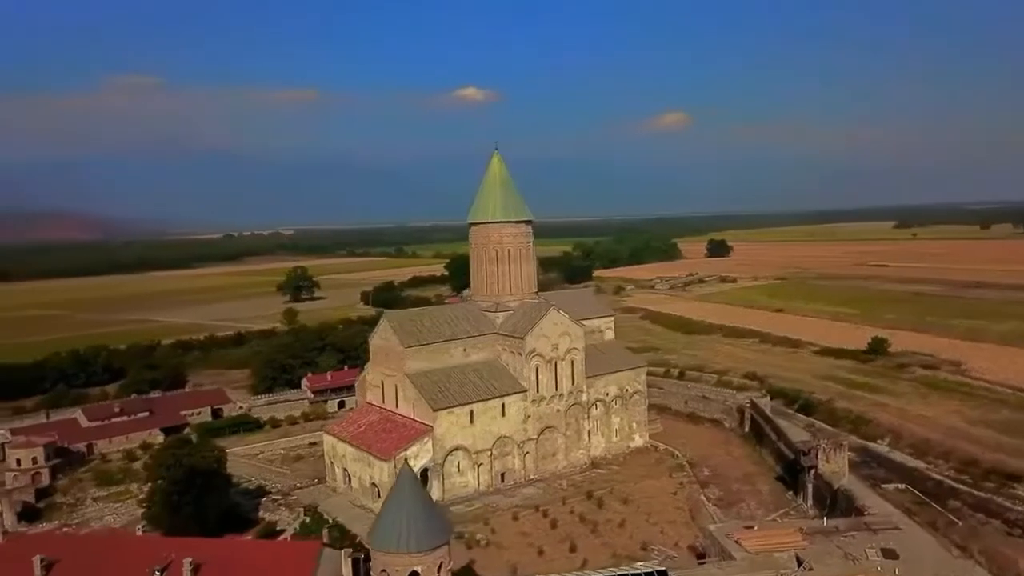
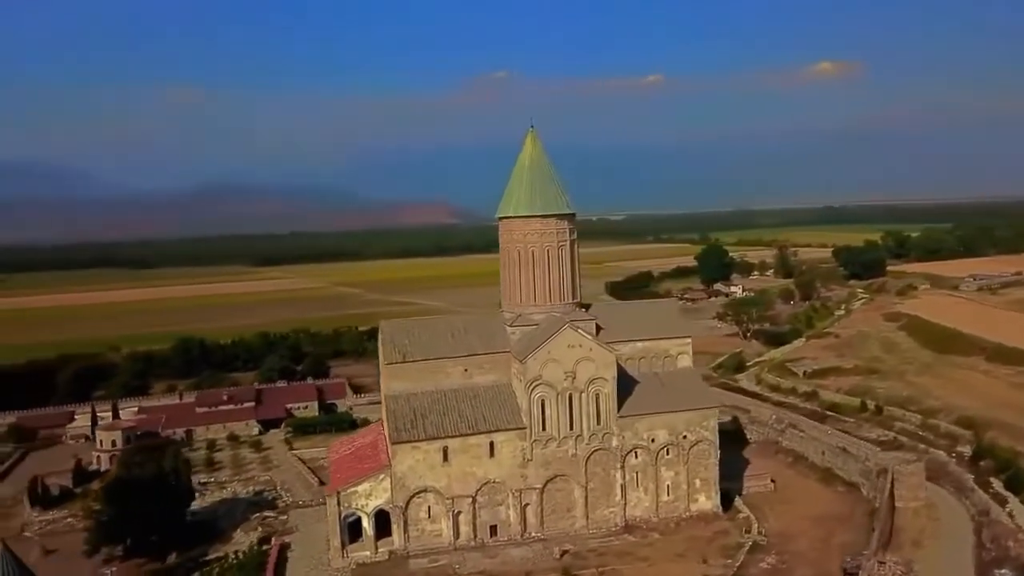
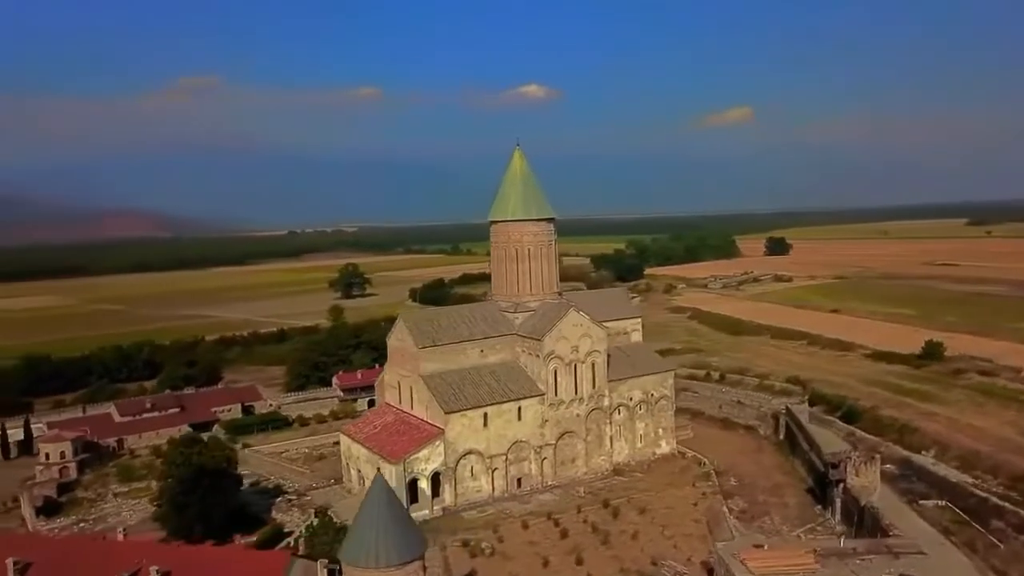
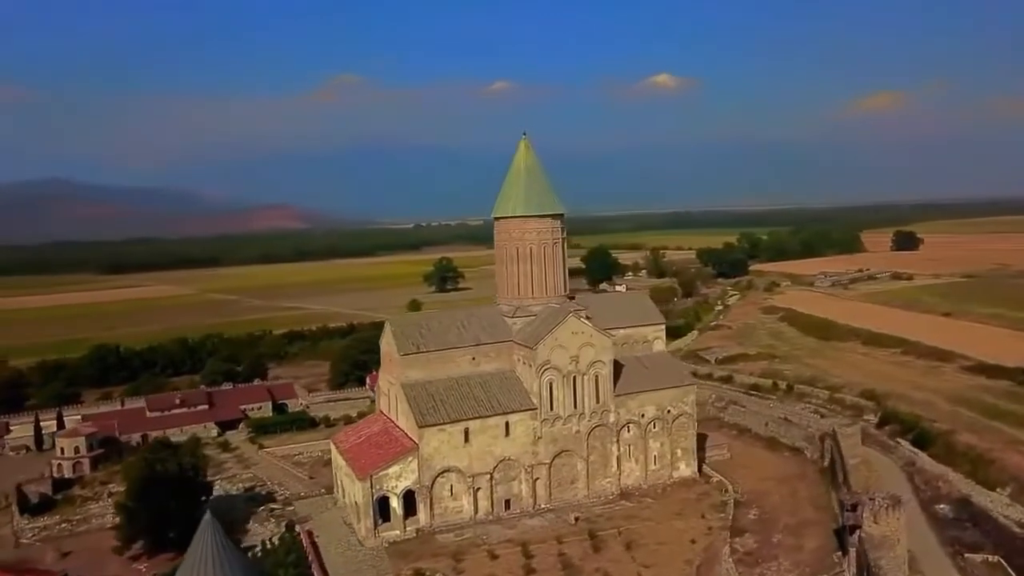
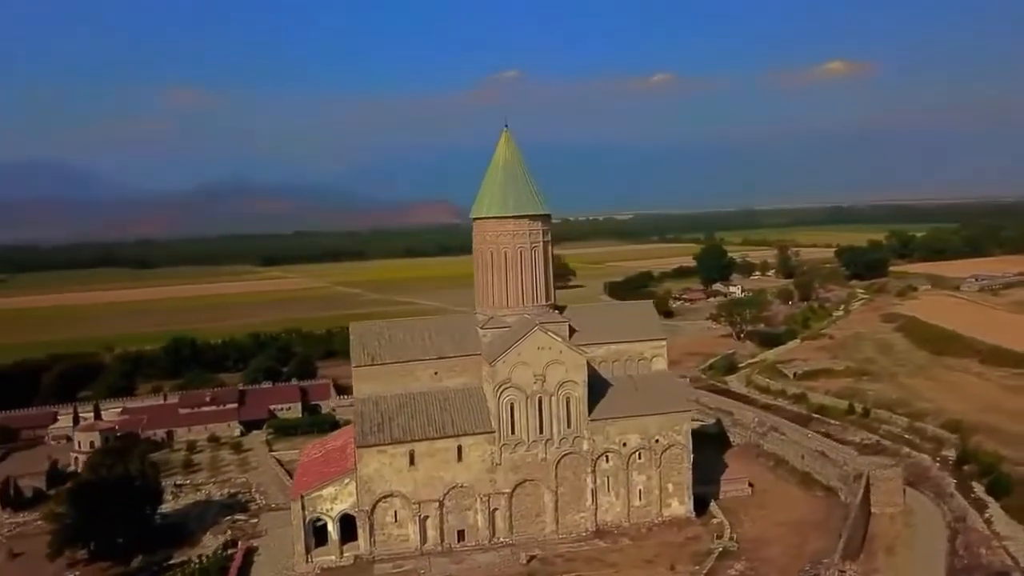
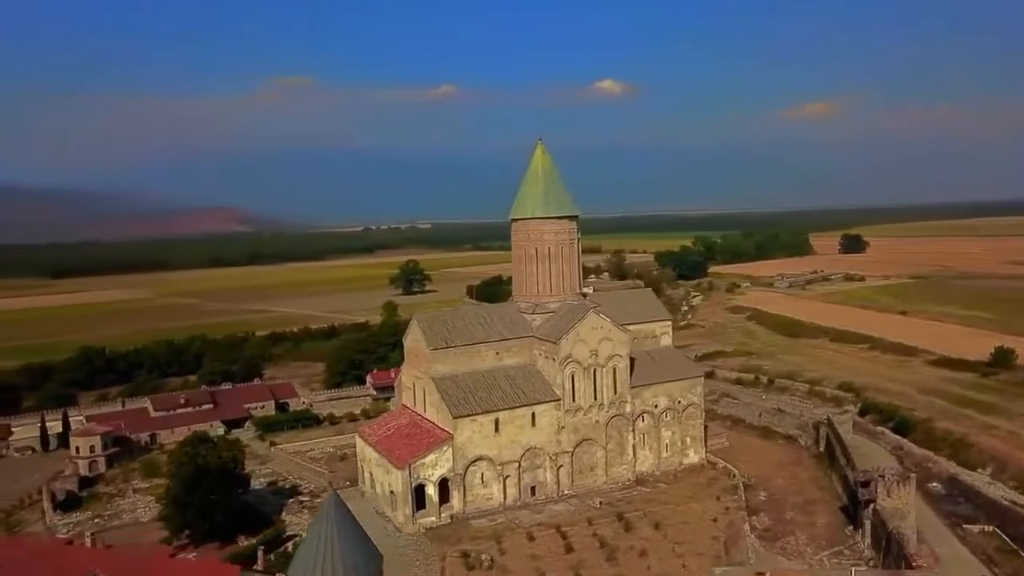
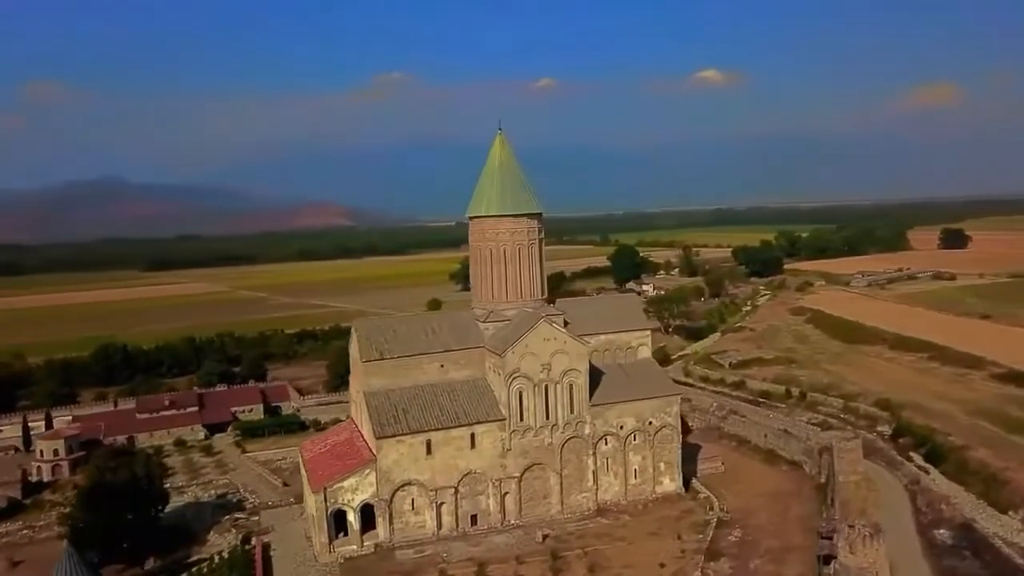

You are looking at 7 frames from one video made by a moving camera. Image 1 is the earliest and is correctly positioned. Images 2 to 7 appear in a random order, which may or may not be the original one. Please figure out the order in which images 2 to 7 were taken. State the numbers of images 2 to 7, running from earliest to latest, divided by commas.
3, 6, 4, 7, 2, 5
